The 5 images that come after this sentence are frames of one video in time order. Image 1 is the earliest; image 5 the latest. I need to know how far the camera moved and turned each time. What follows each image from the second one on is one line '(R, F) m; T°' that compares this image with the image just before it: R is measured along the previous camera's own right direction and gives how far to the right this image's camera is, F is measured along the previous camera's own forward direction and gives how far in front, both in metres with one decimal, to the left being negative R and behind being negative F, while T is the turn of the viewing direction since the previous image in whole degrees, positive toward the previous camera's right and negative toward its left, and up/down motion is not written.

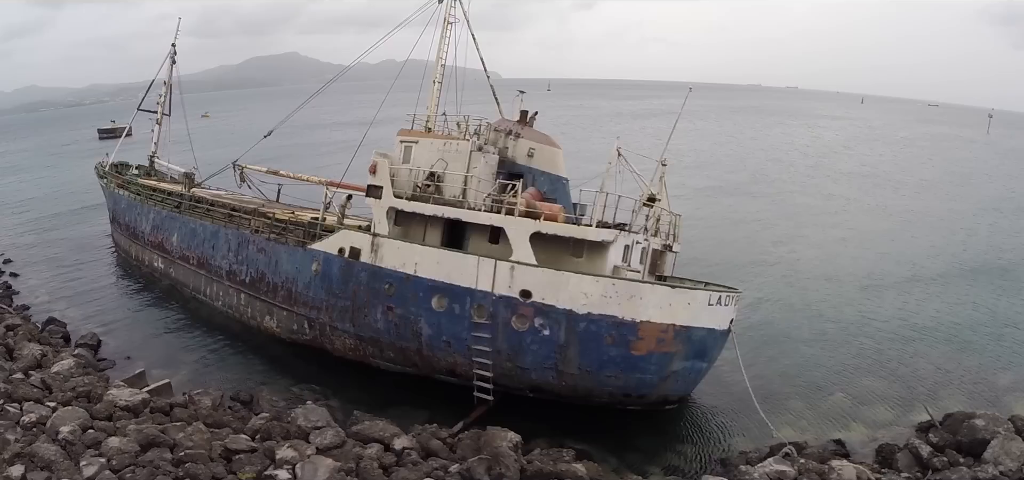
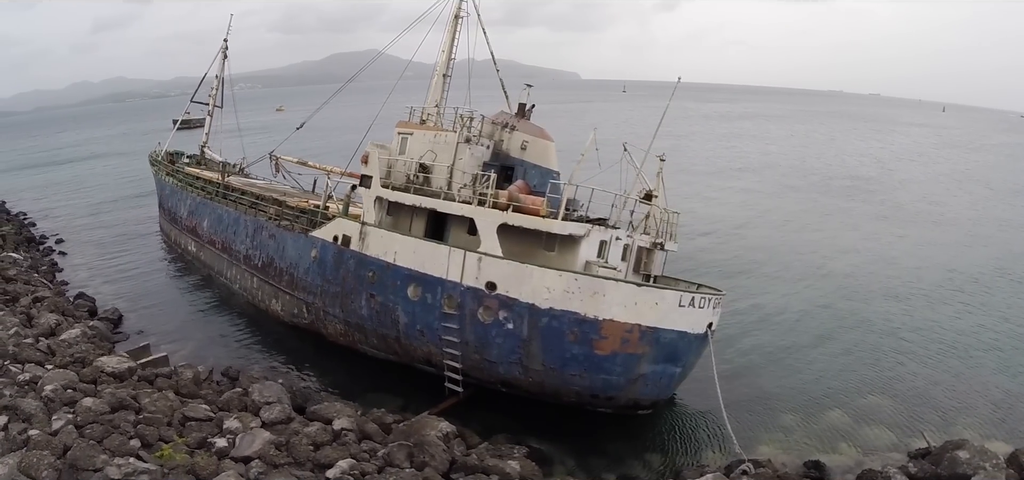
(+2.5, +0.3) m; -8°
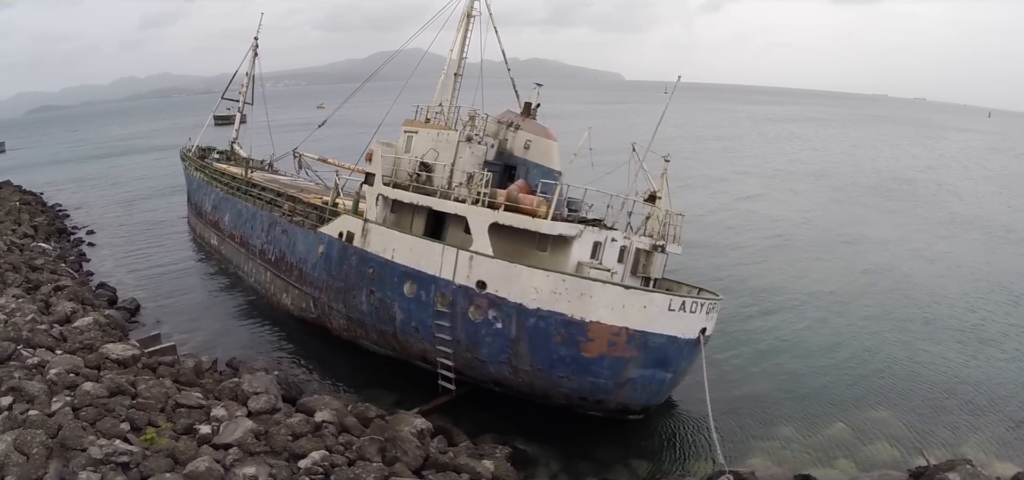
(+1.1, +0.1) m; -4°
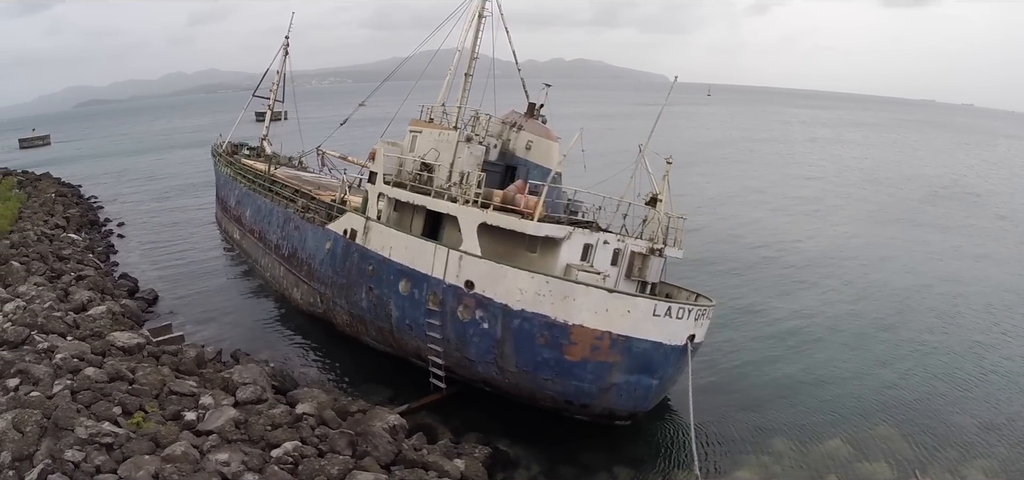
(+1.2, 0.0) m; -4°
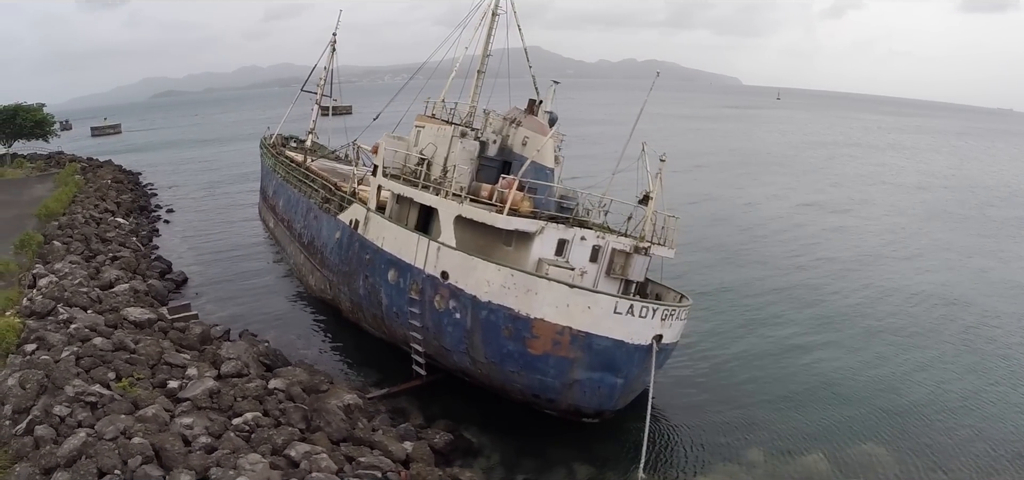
(+2.1, -0.1) m; -7°
